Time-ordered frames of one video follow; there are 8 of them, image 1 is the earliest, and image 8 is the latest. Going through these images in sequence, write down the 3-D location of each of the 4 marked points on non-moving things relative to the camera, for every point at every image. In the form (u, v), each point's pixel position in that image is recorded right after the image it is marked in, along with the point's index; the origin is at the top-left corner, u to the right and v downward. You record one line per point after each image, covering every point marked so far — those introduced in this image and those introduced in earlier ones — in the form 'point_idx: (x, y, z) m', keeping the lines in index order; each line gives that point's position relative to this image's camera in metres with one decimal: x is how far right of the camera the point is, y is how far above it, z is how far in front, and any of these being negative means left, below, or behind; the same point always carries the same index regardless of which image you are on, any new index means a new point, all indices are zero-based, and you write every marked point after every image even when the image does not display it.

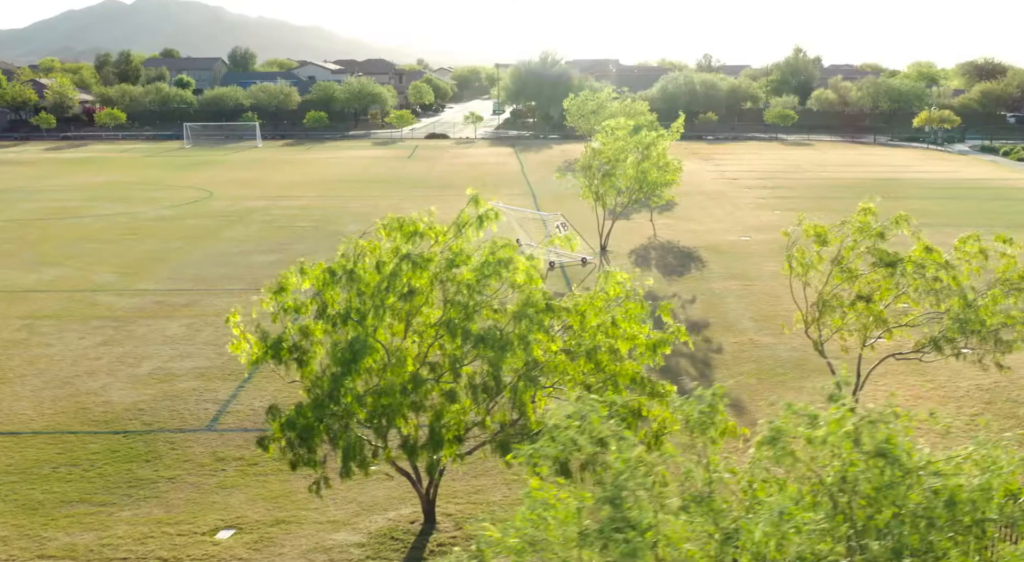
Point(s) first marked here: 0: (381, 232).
0: (-1.6, +0.7, +11.9) m
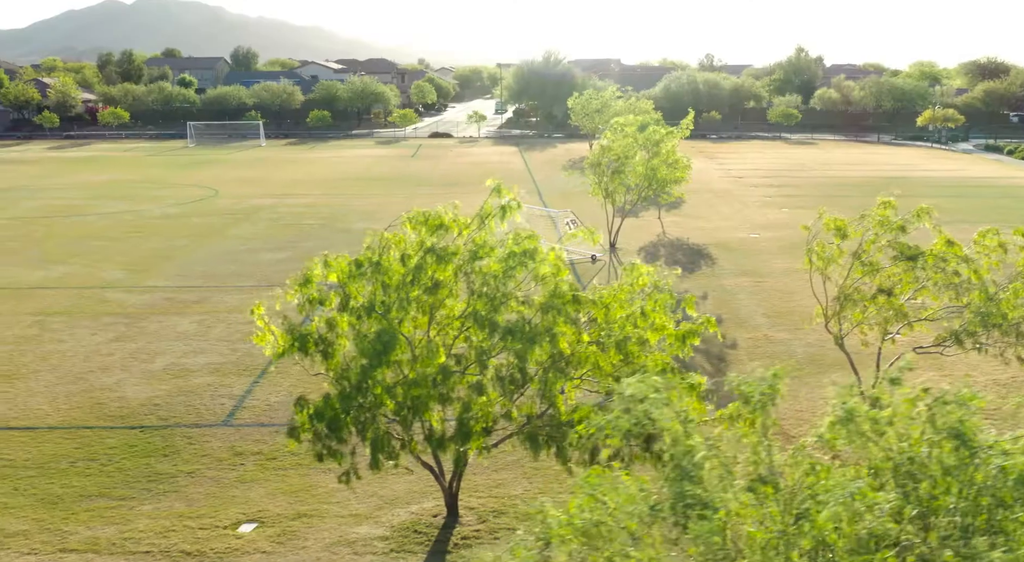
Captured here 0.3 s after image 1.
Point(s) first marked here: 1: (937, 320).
0: (-1.3, +0.8, +11.8) m
1: (+7.0, -0.7, +15.0) m
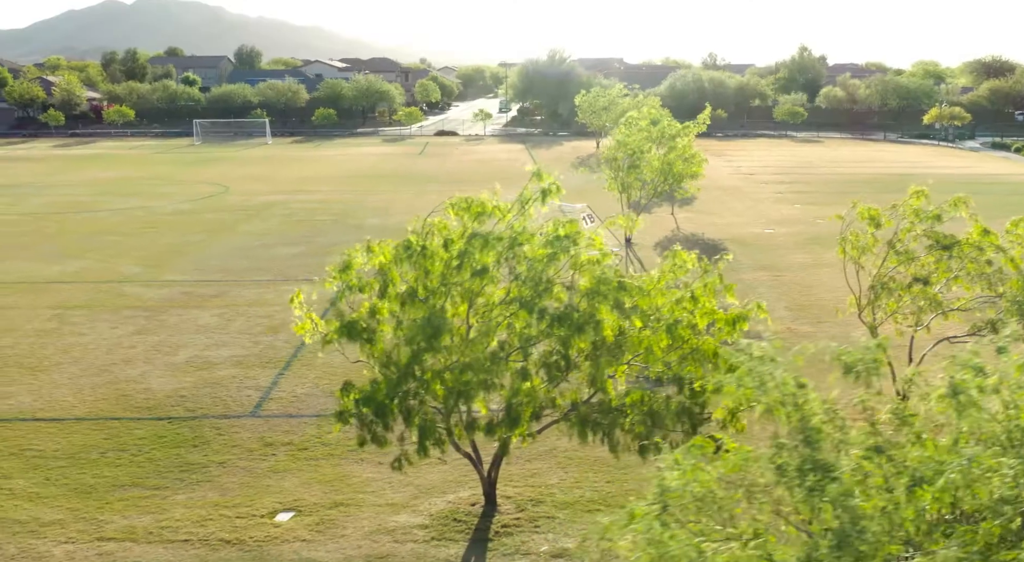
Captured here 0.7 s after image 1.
0: (-0.8, +0.9, +11.8) m
1: (+7.6, -0.5, +14.9) m
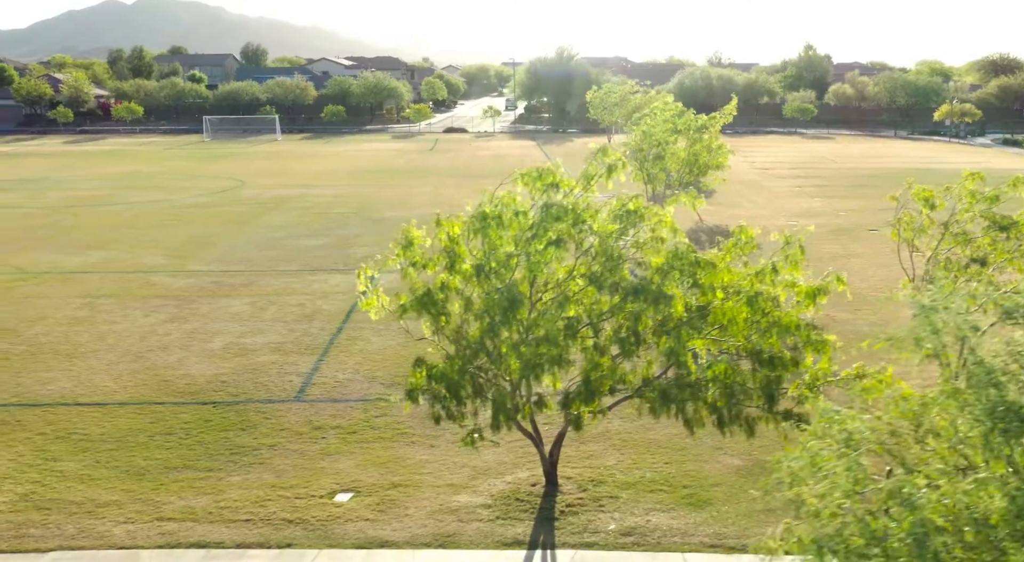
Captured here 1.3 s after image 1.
0: (+0.1, +1.3, +11.6) m
1: (+8.4, -0.2, +14.8) m
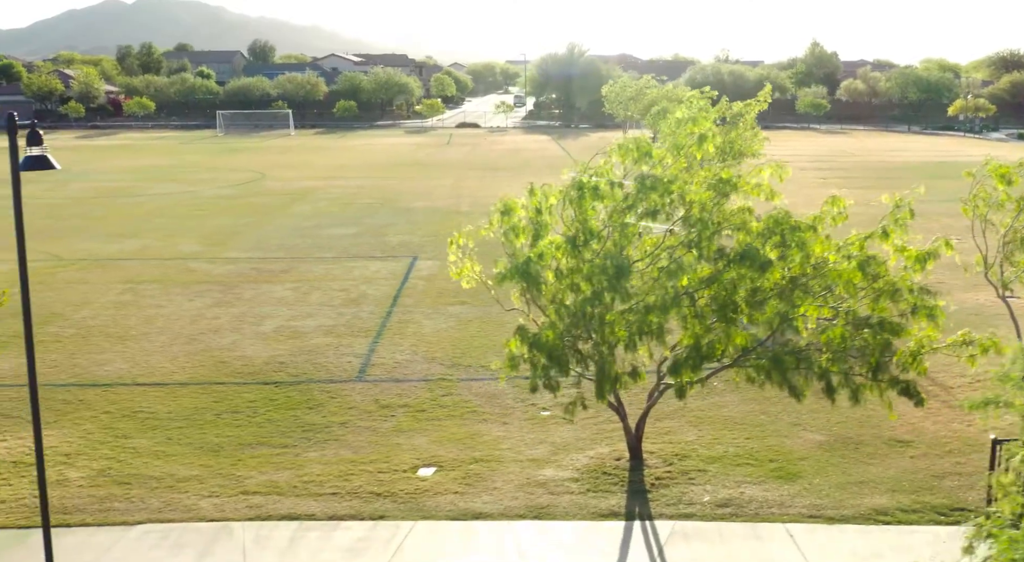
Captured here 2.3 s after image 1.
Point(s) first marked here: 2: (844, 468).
0: (+1.3, +1.6, +11.5) m
1: (+9.6, +0.2, +14.7) m
2: (+4.6, -2.6, +12.5) m
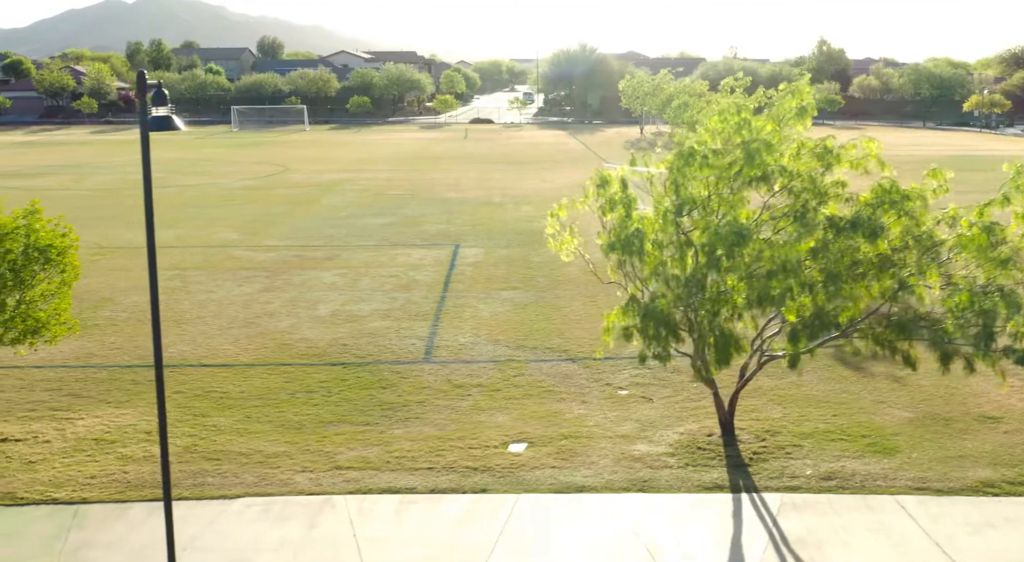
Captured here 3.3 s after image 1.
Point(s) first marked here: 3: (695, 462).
0: (+2.6, +2.0, +11.4) m
1: (+10.9, +0.6, +14.6) m
2: (+5.9, -2.2, +12.4) m
3: (+2.4, -2.4, +11.8) m
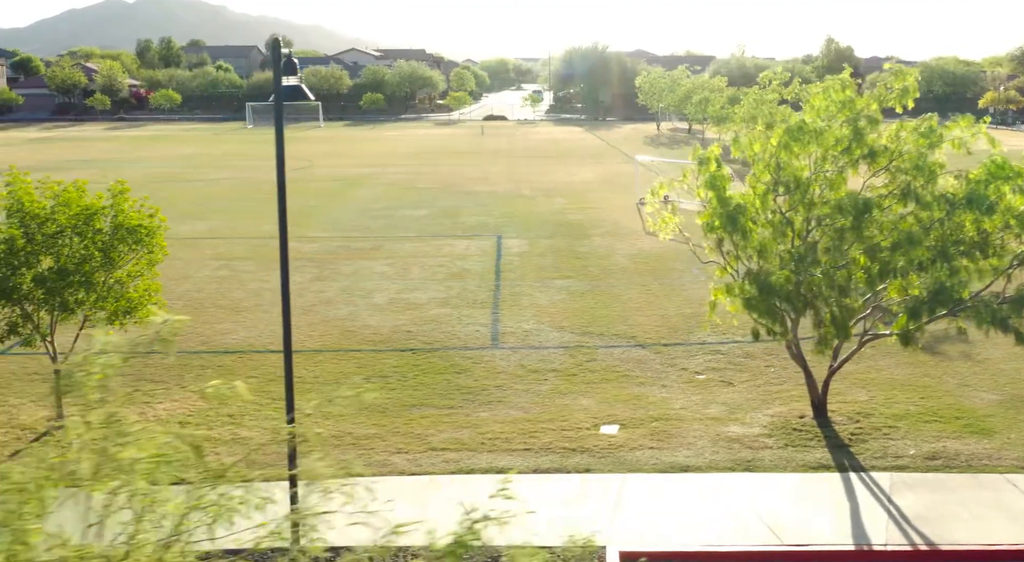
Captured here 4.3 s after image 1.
0: (+3.8, +2.3, +11.3) m
1: (+12.1, +0.9, +14.6) m
2: (+7.1, -1.9, +12.3) m
3: (+3.7, -2.1, +11.7) m
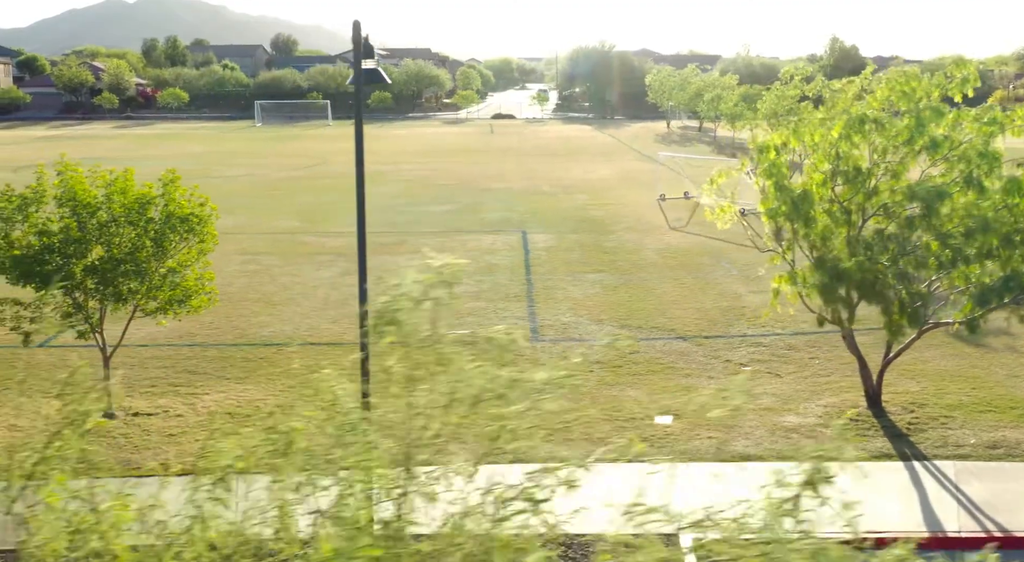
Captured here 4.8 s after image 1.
0: (+4.6, +2.4, +11.3) m
1: (+12.9, +1.0, +14.5) m
2: (+7.9, -1.8, +12.3) m
3: (+4.4, -2.0, +11.7) m
